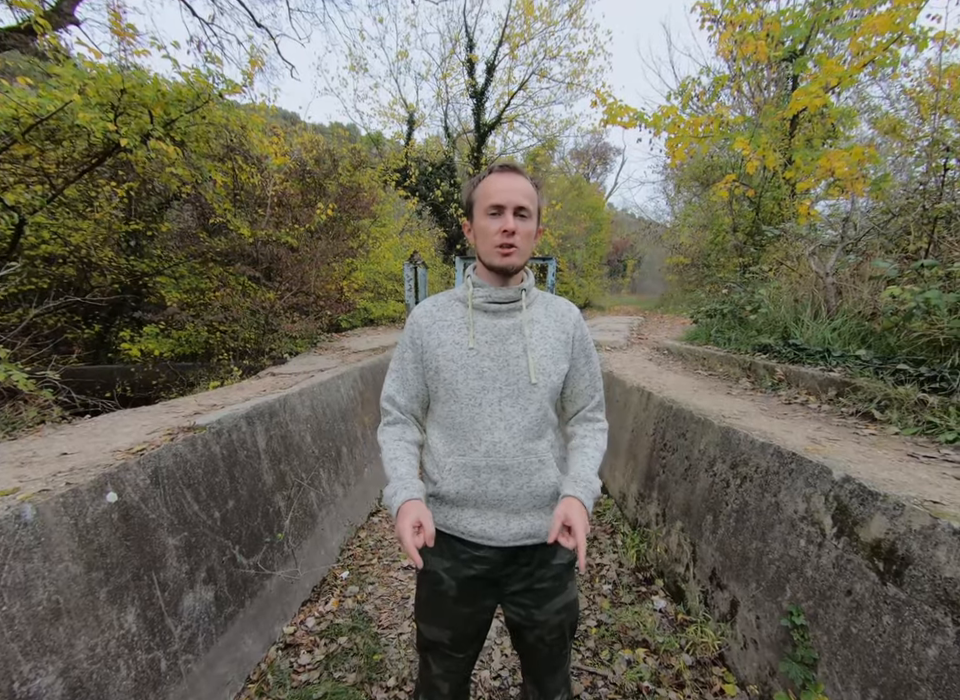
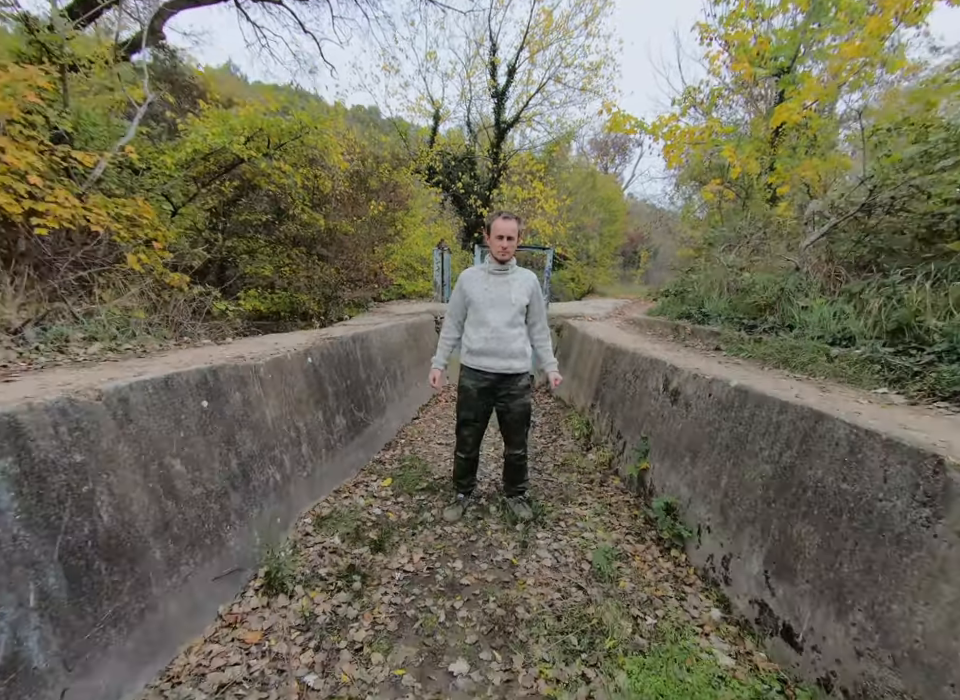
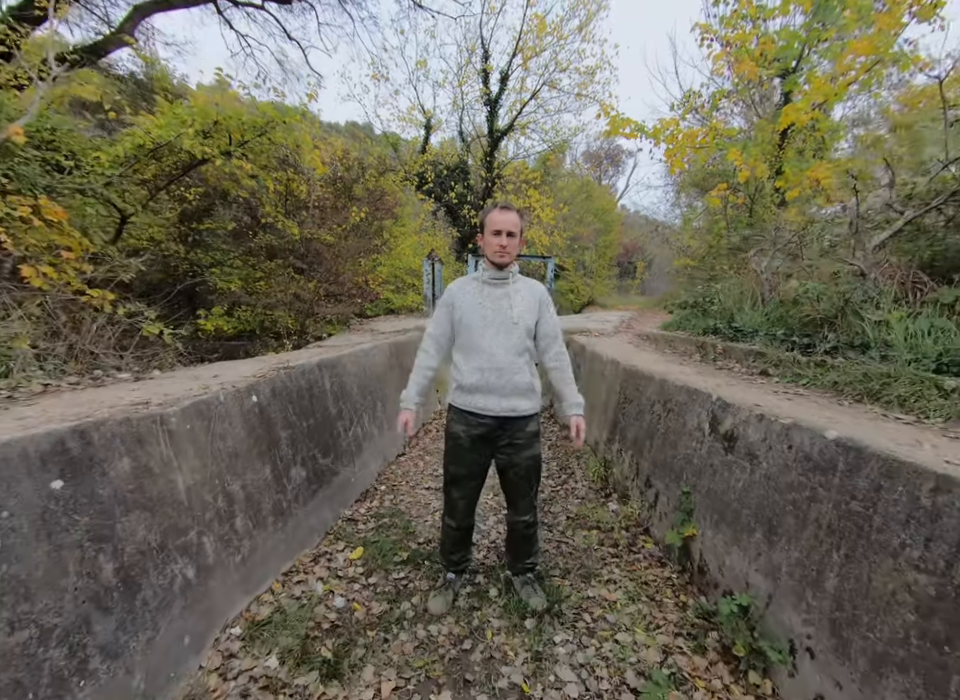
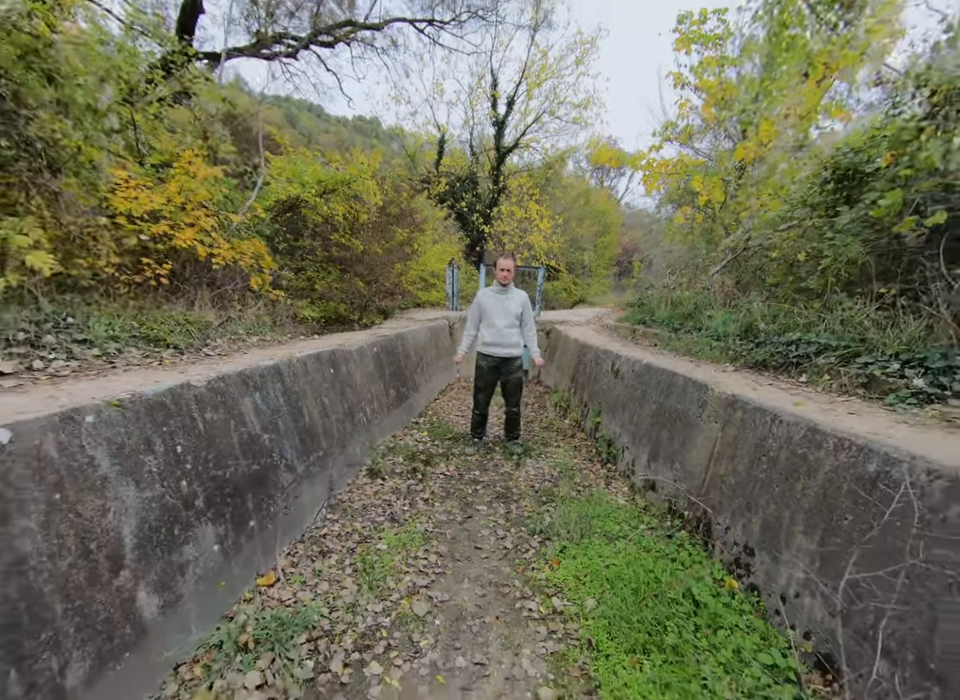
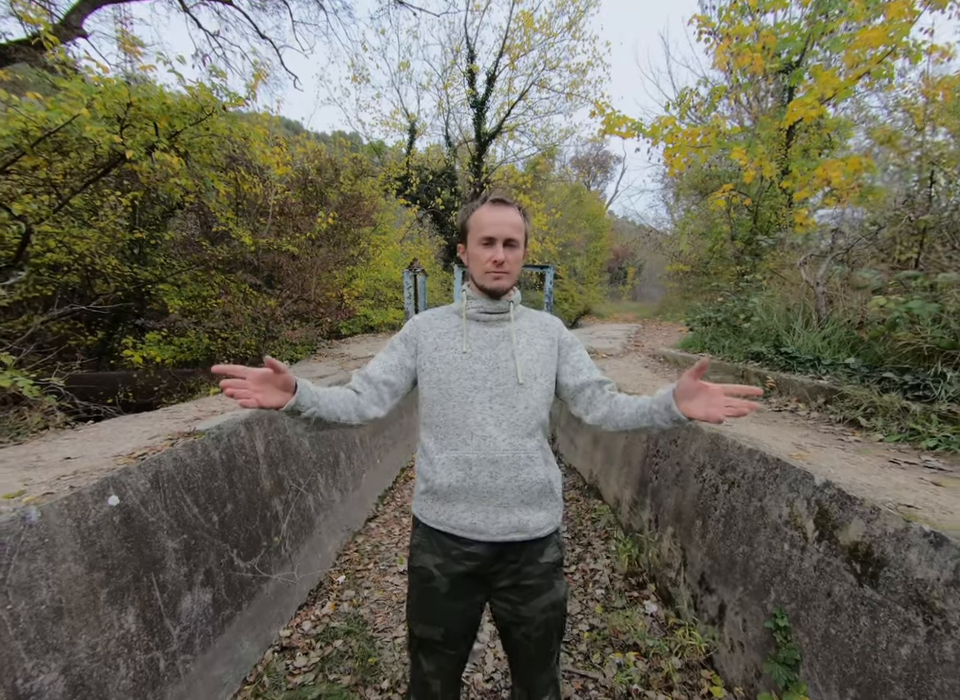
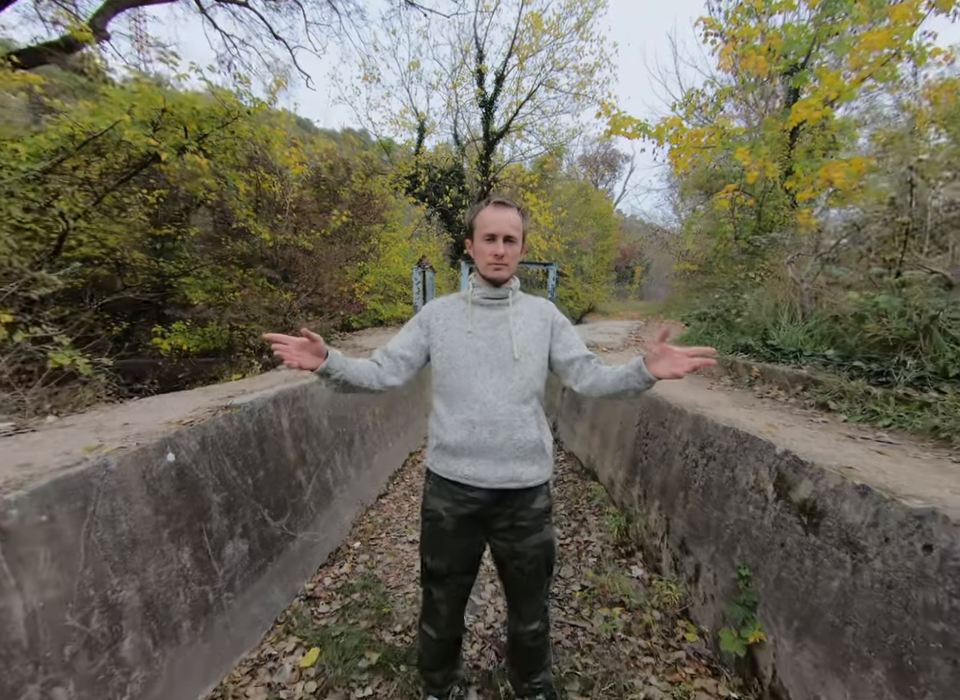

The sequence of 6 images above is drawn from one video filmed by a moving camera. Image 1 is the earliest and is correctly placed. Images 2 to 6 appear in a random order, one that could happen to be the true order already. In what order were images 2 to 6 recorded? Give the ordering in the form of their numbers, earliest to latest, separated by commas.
5, 6, 3, 2, 4
